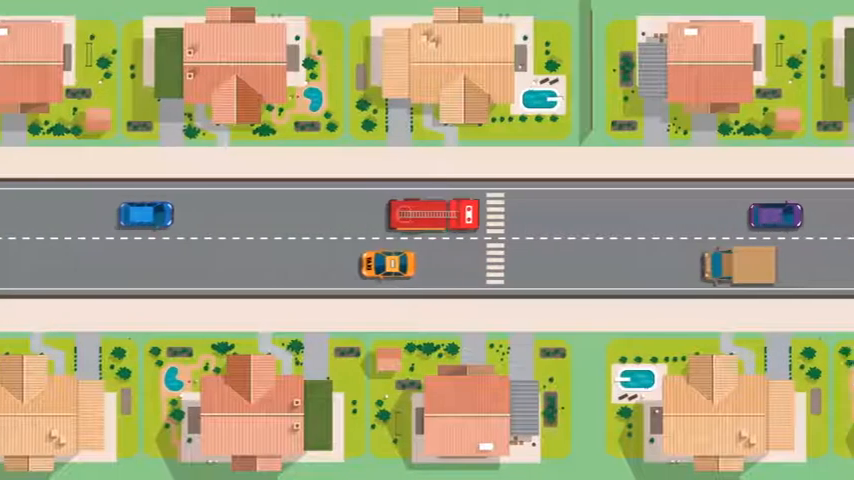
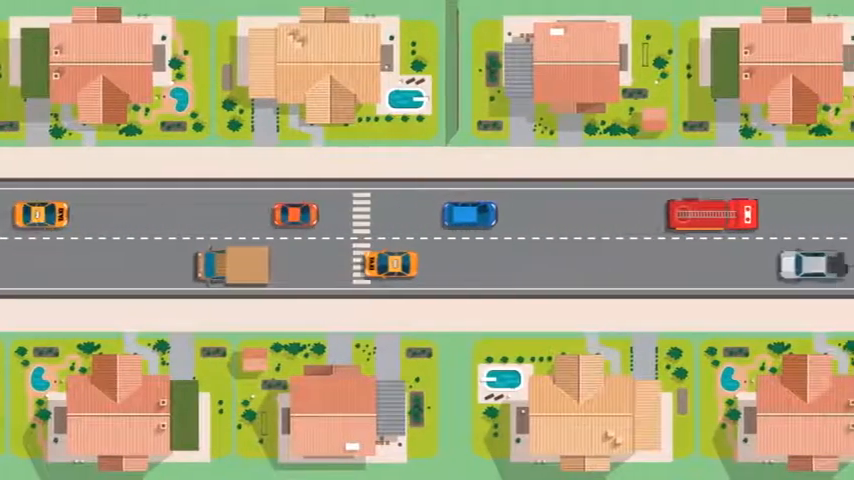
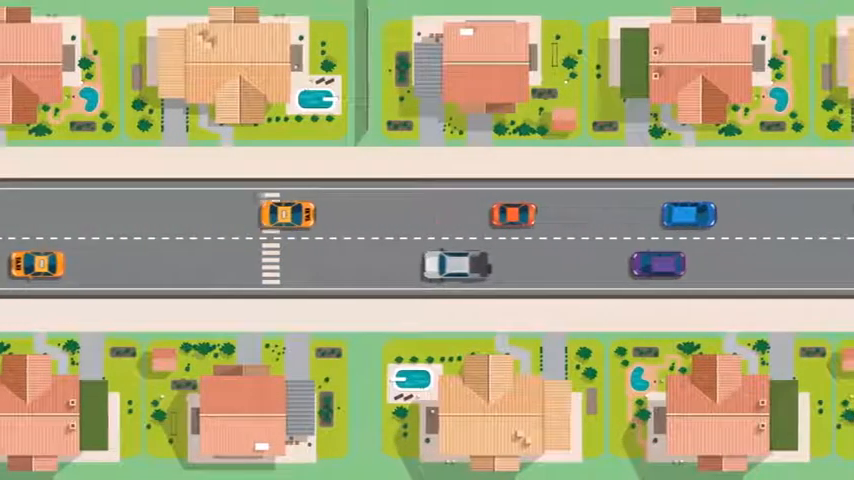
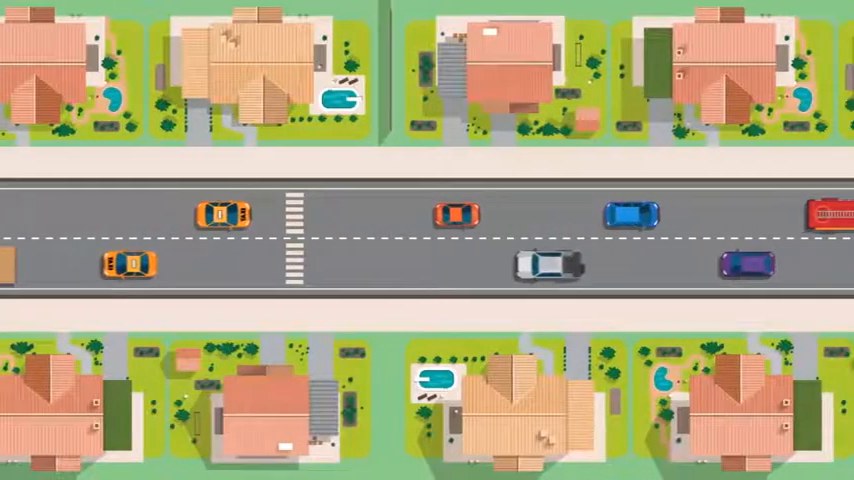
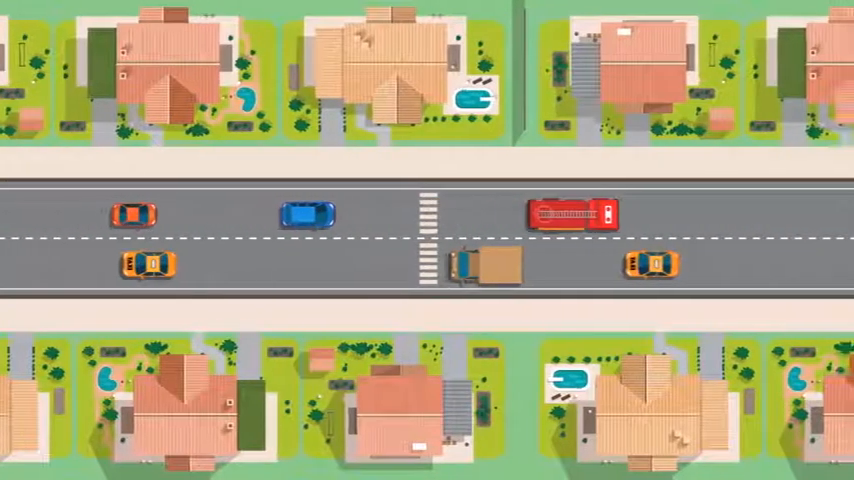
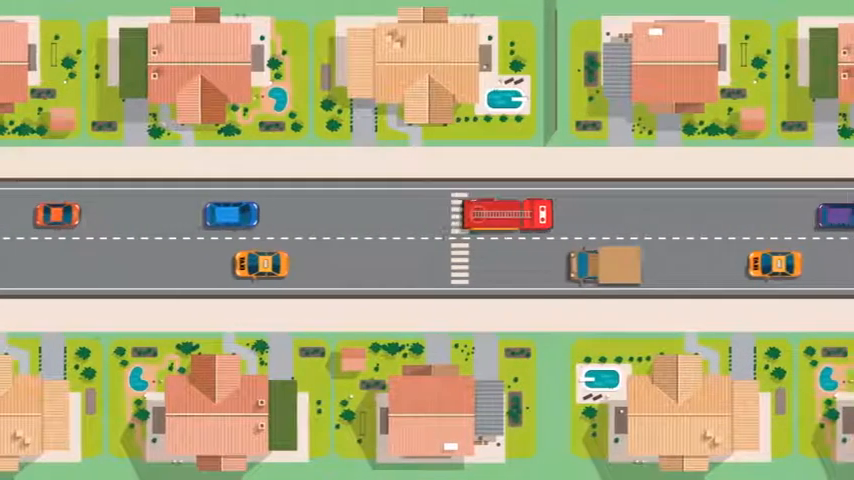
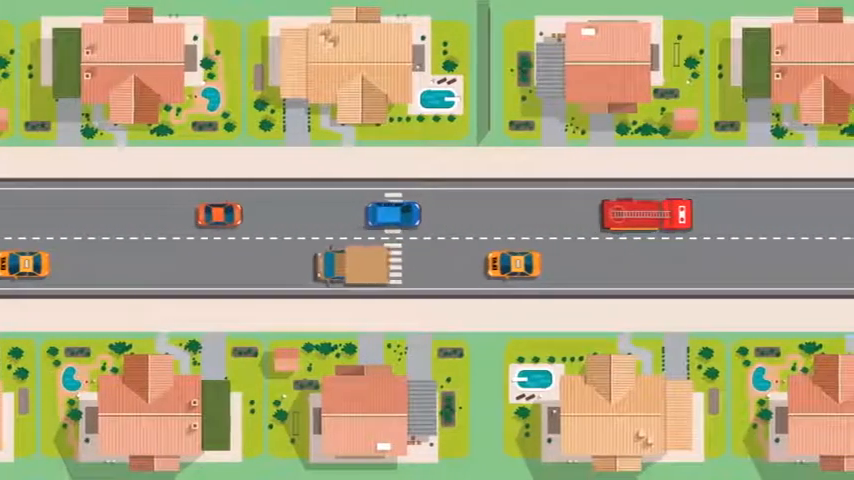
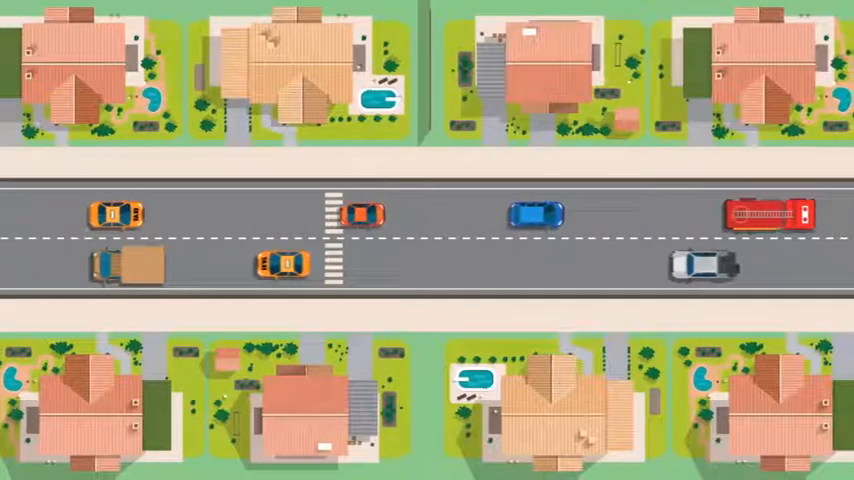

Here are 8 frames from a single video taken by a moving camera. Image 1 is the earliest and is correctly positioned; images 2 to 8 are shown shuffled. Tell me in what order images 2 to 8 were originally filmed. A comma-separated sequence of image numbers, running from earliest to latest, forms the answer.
6, 5, 7, 2, 8, 4, 3
